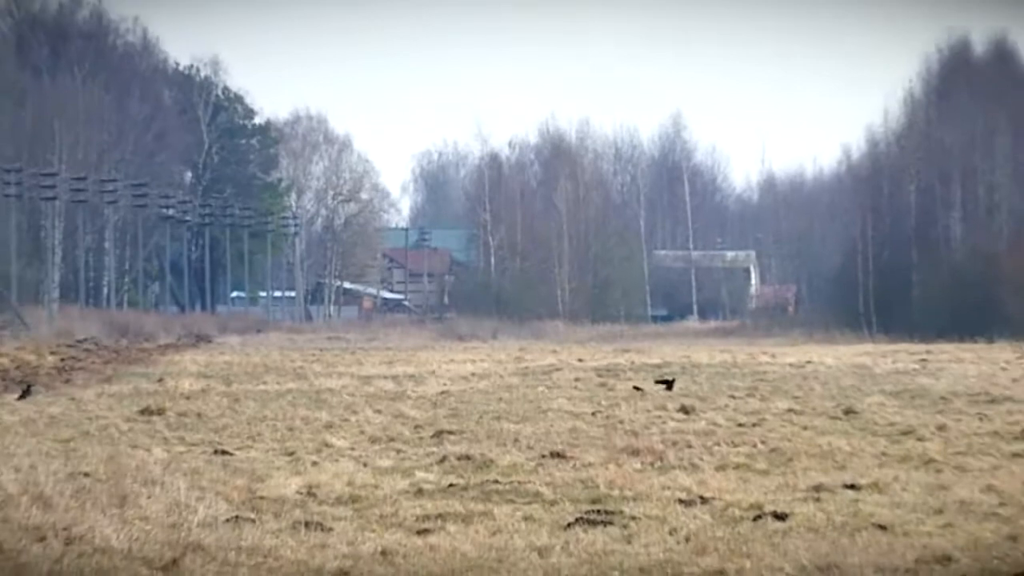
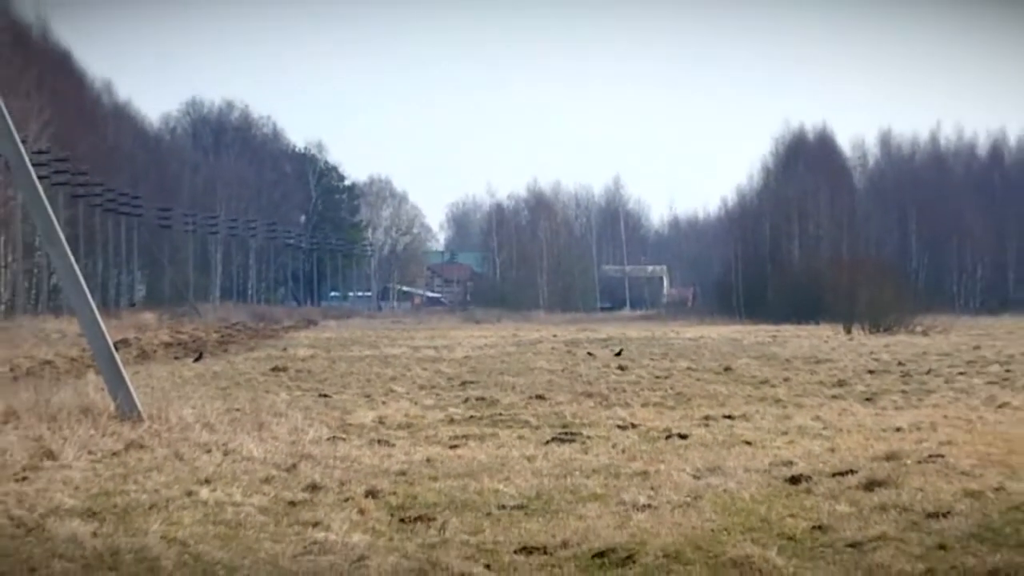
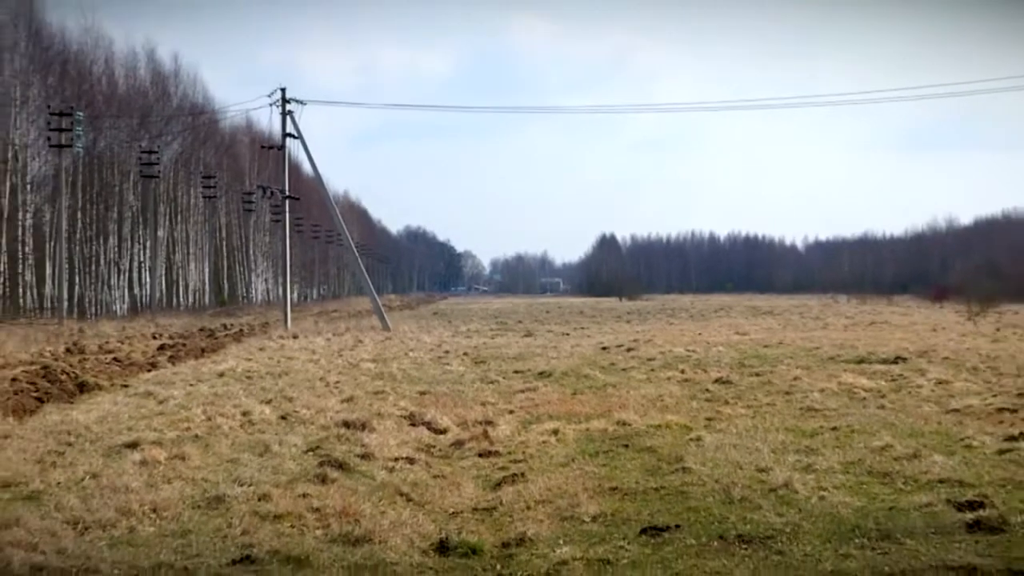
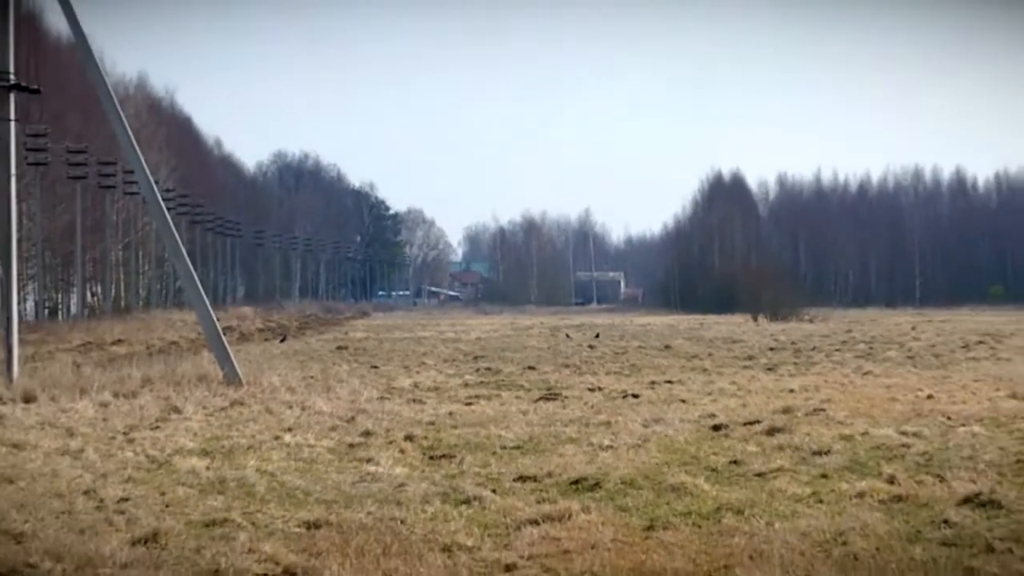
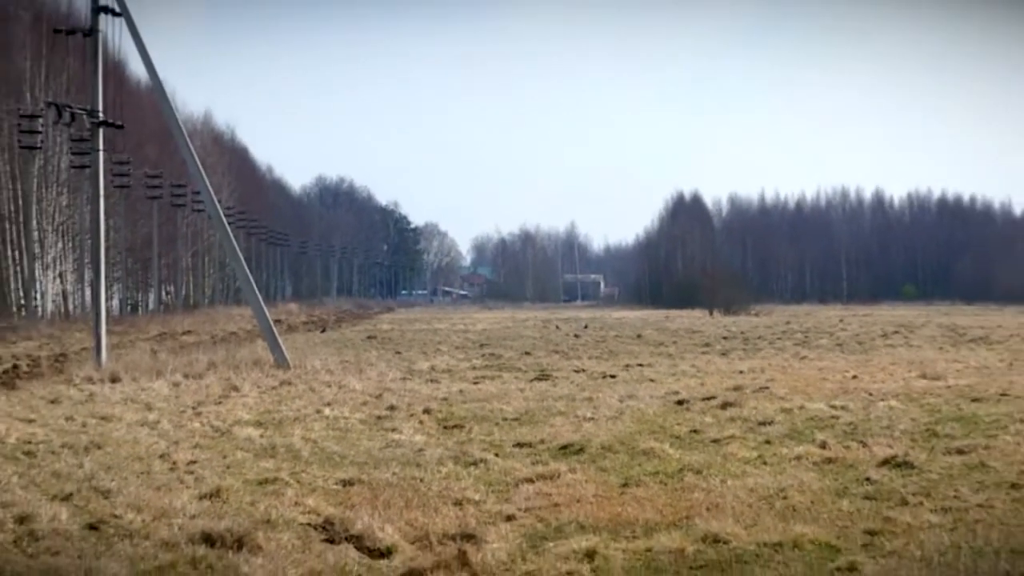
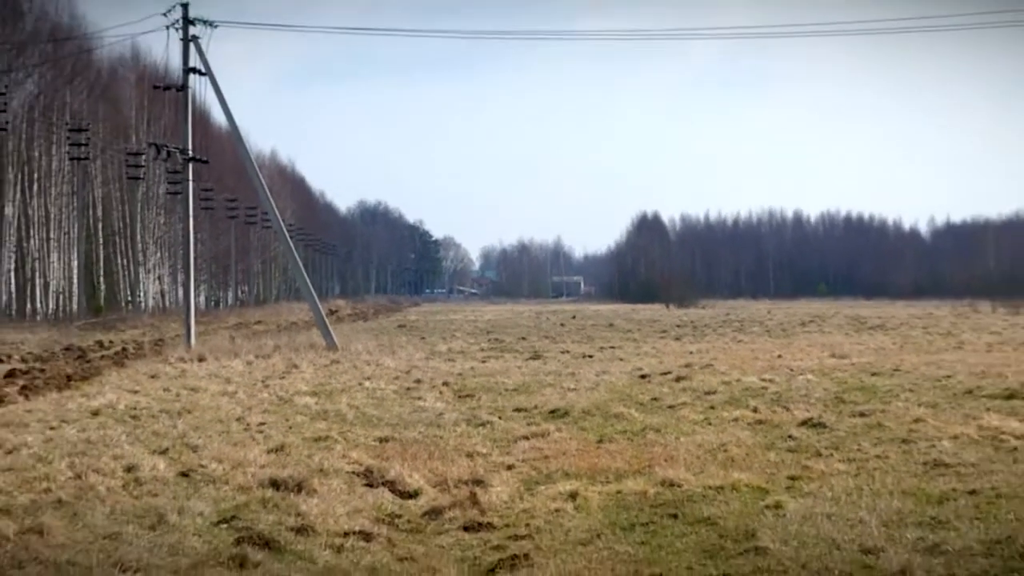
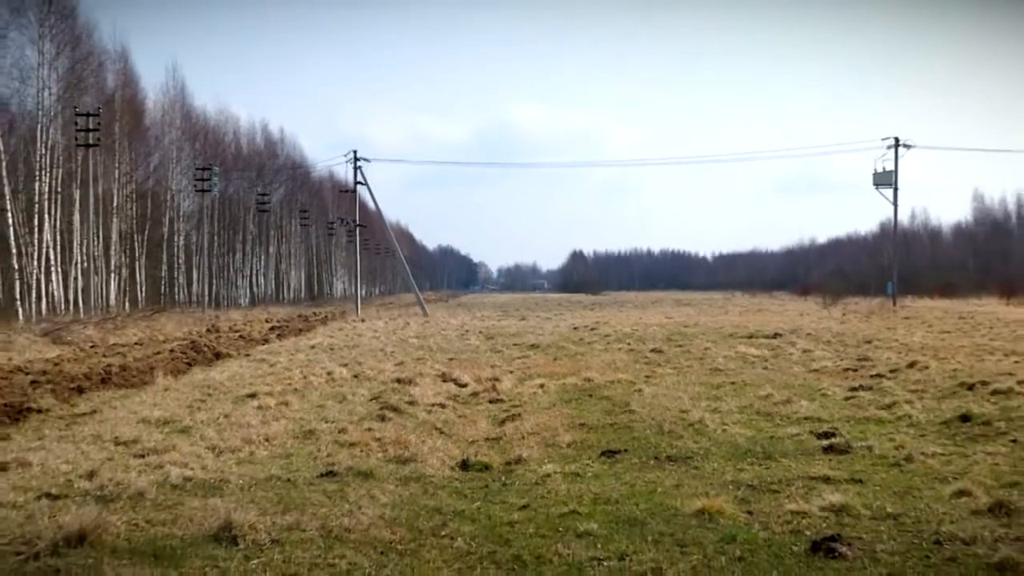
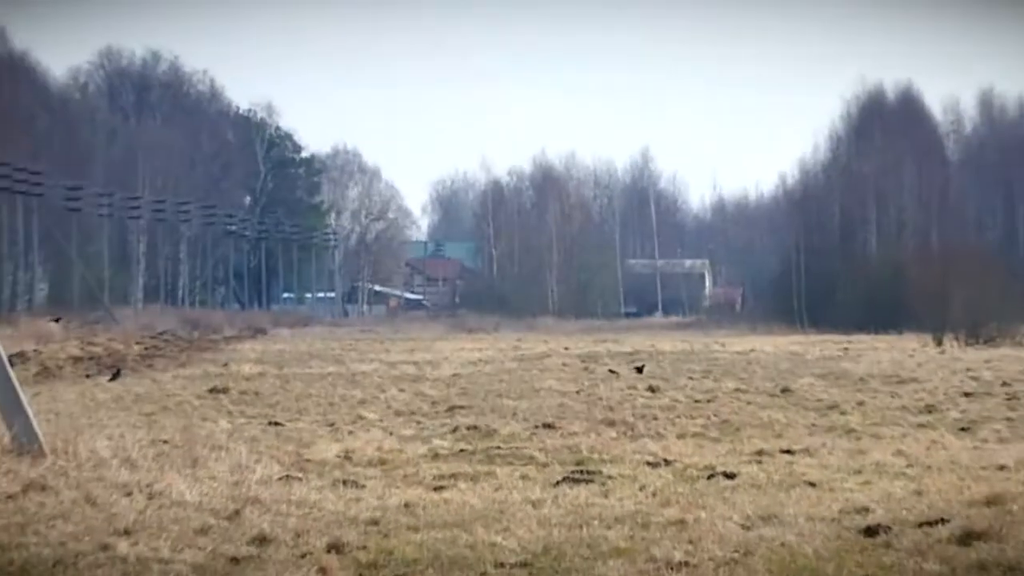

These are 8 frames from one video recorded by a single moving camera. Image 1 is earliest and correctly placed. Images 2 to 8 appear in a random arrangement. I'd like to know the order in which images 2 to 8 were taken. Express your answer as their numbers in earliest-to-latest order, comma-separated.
8, 2, 4, 5, 6, 3, 7
